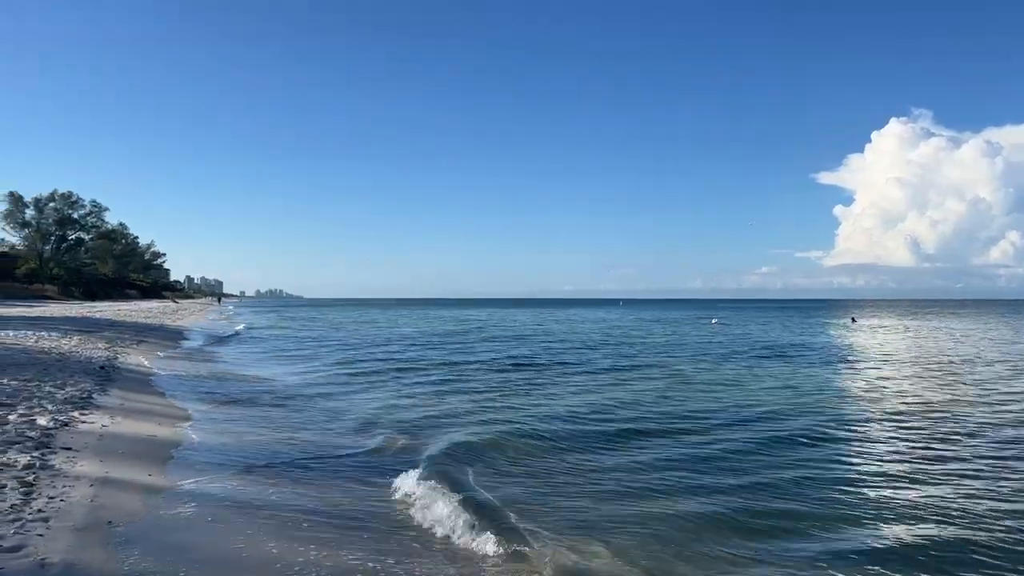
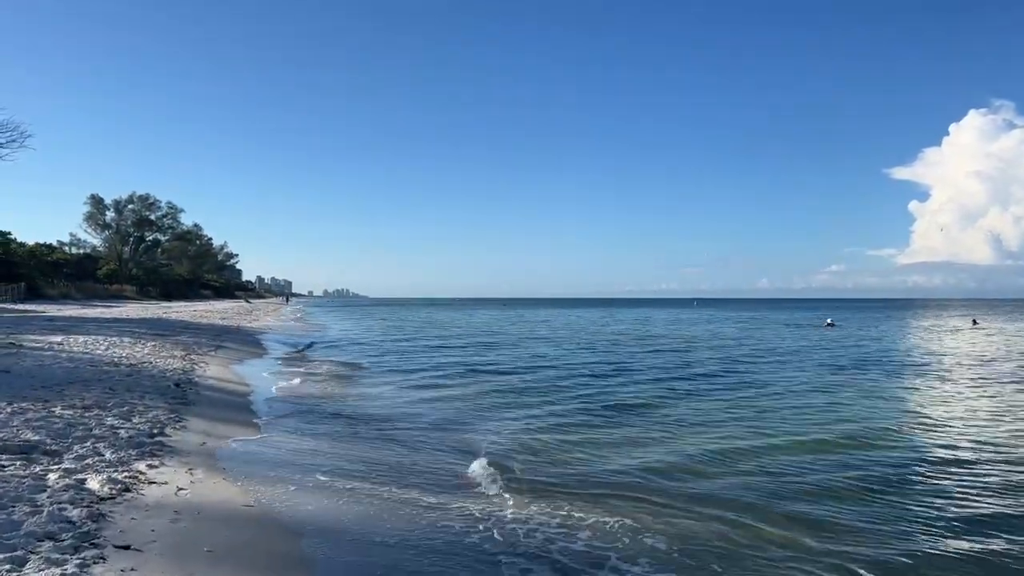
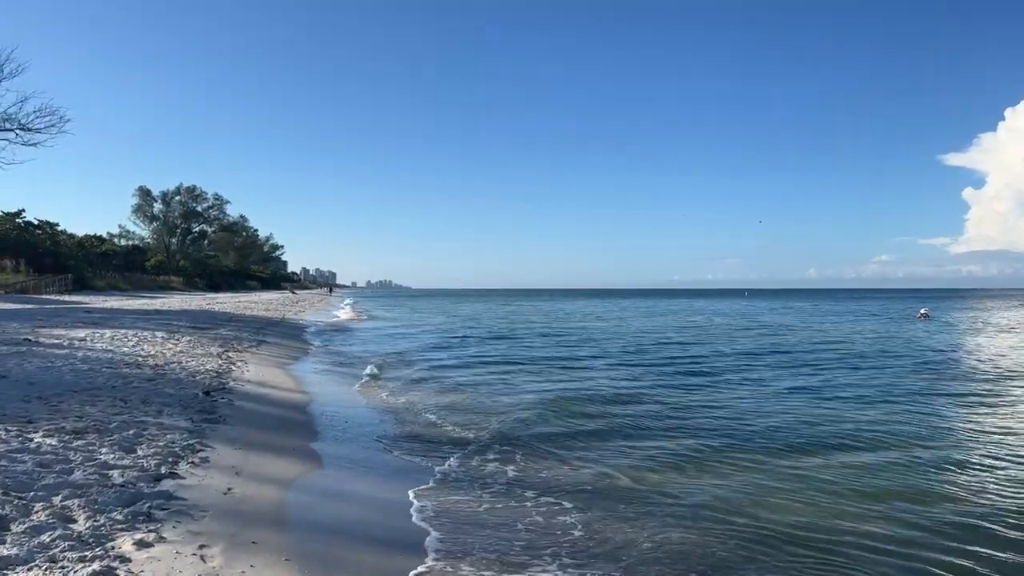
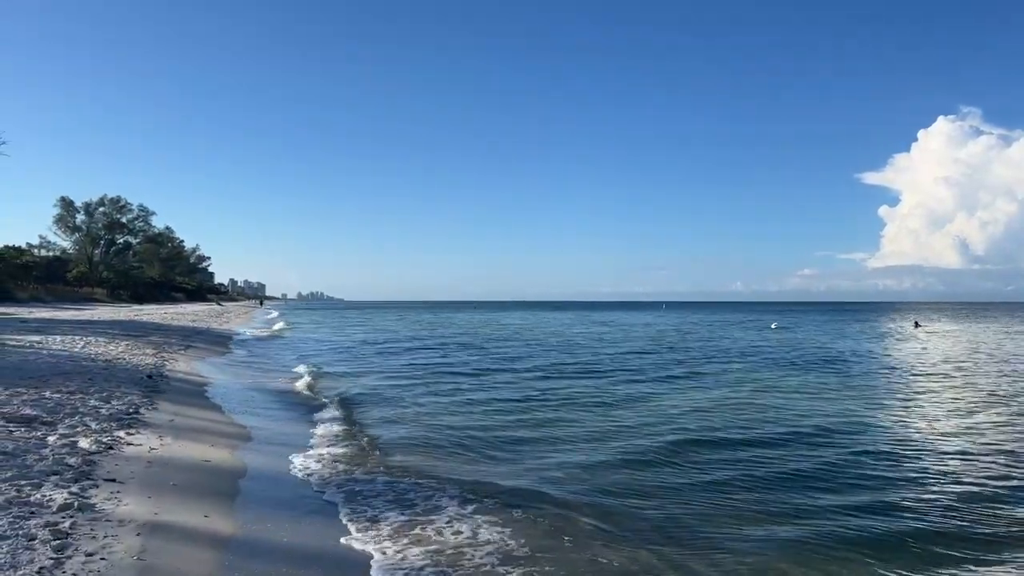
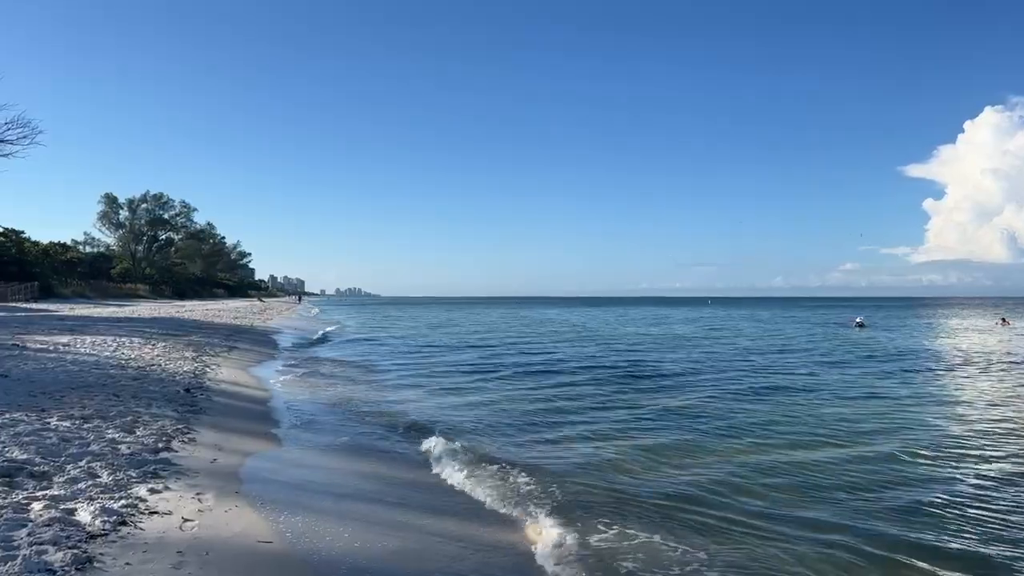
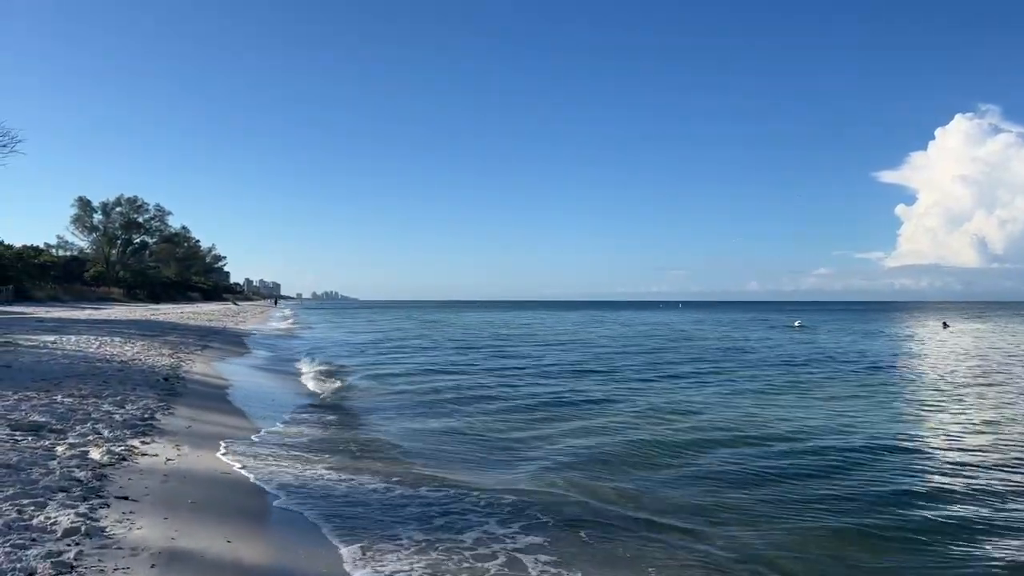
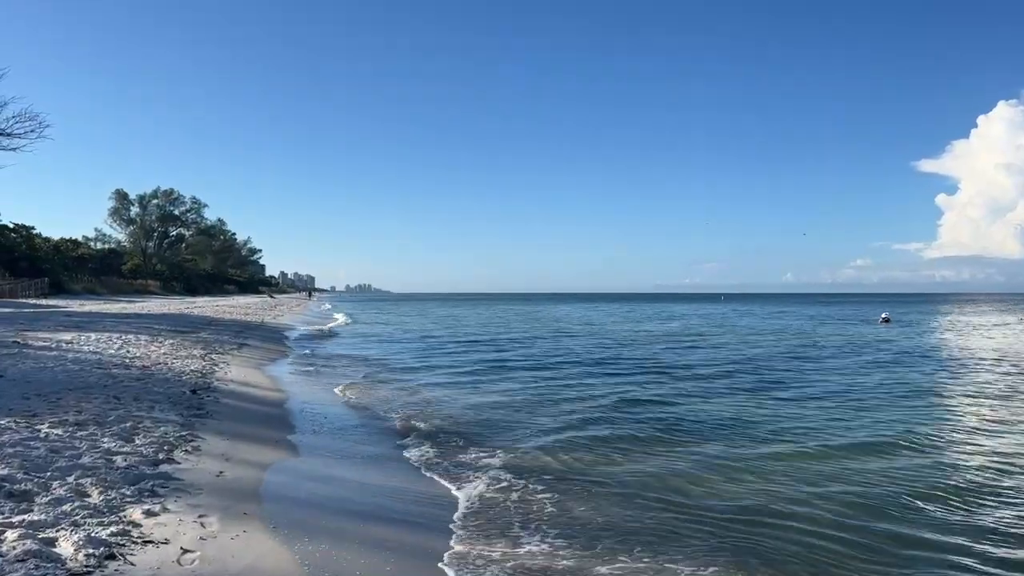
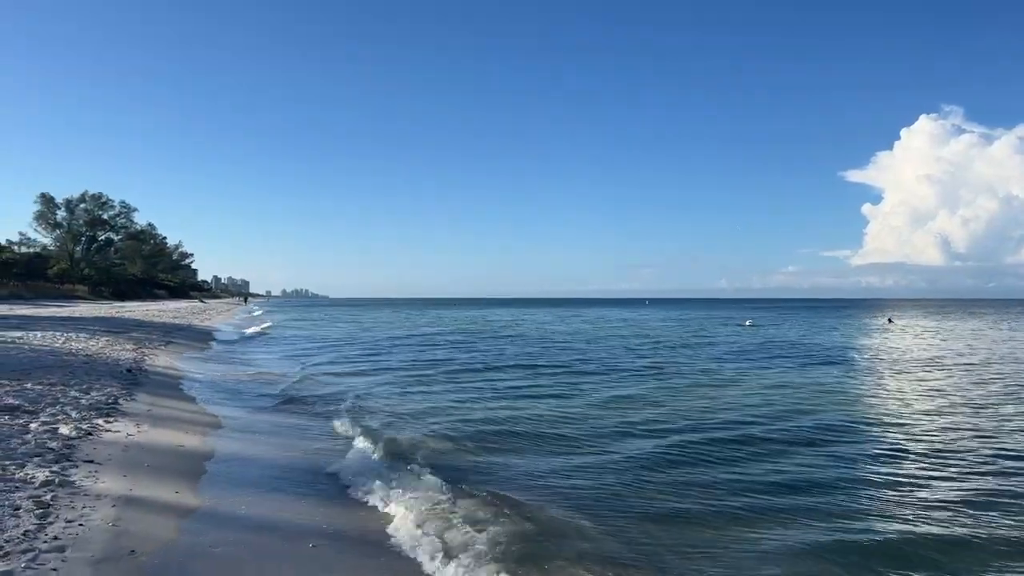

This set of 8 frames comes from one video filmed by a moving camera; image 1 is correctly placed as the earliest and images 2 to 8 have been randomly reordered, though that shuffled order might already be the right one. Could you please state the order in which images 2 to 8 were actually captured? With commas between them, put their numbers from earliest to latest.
8, 4, 6, 2, 5, 7, 3
